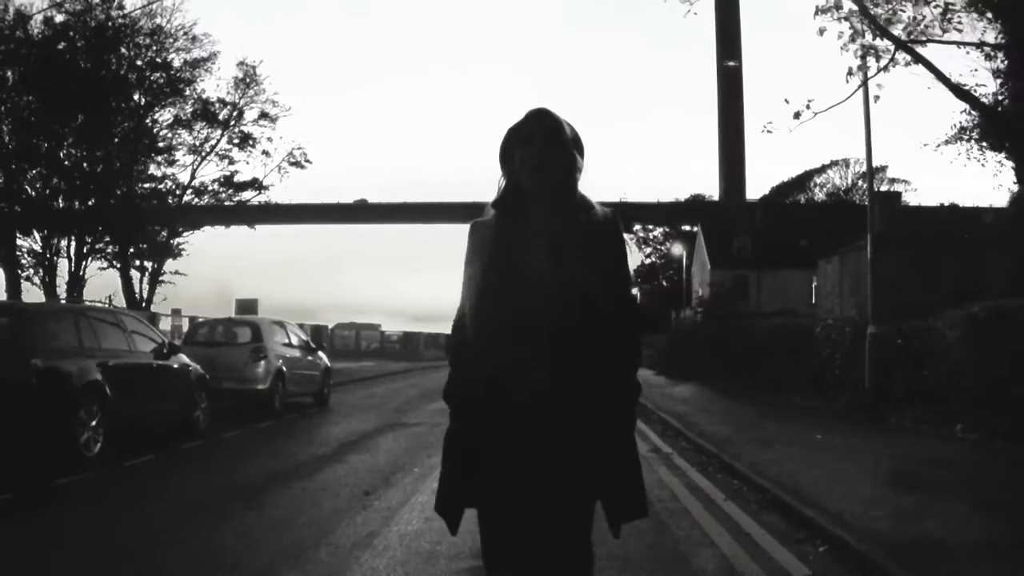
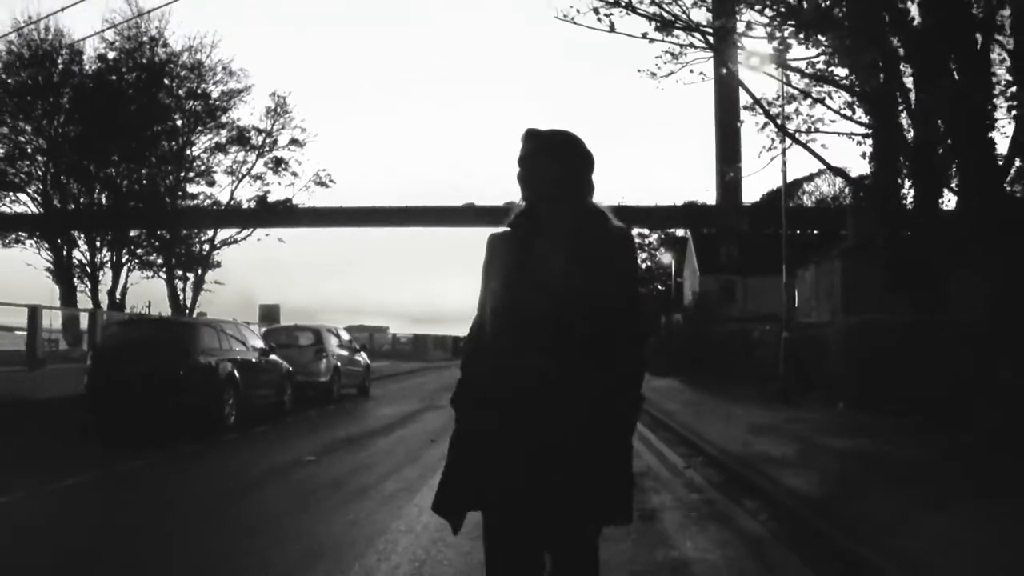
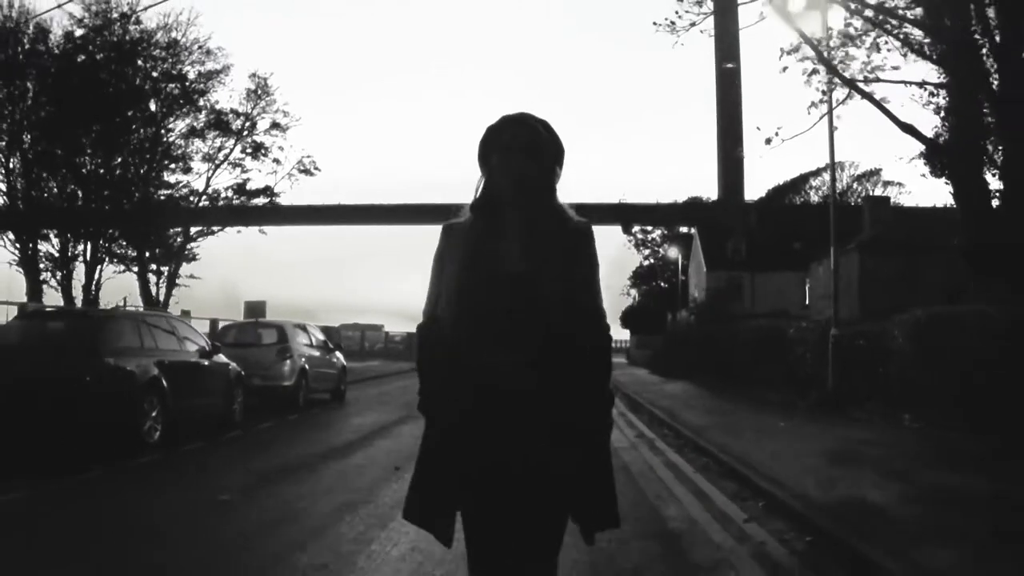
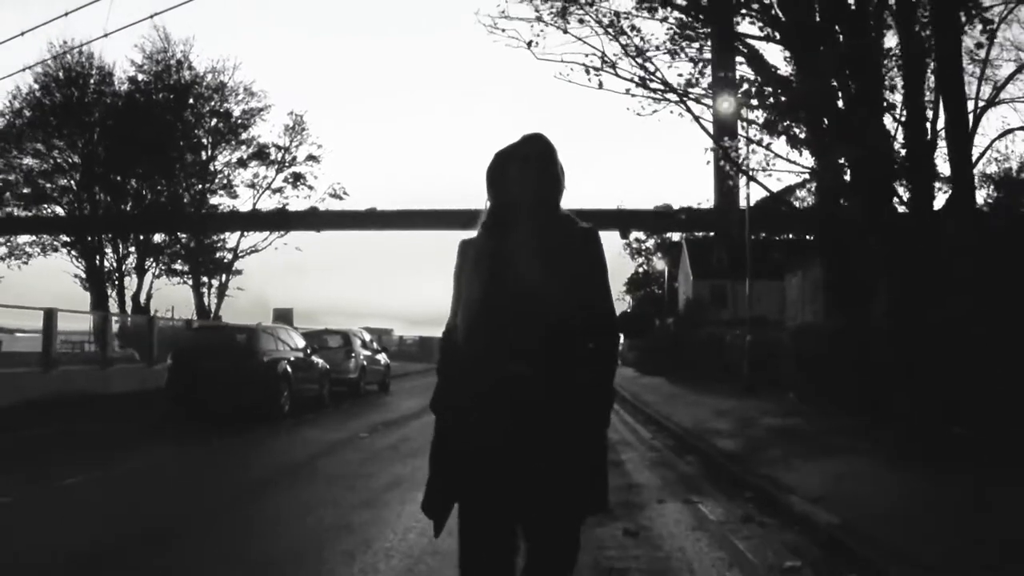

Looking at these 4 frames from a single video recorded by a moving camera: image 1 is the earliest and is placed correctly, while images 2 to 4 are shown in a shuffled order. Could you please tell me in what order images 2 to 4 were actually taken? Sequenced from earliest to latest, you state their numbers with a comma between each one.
3, 2, 4
